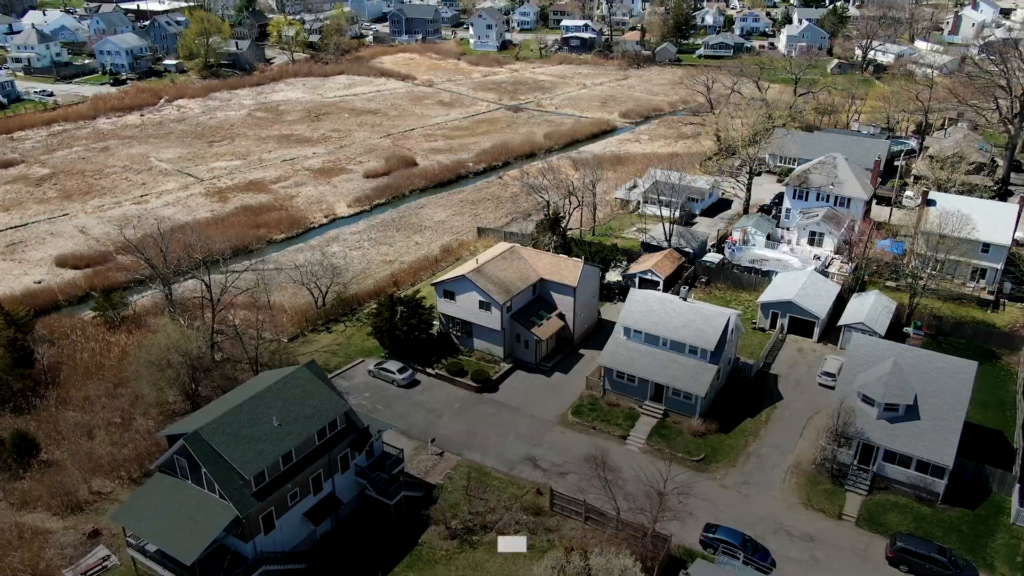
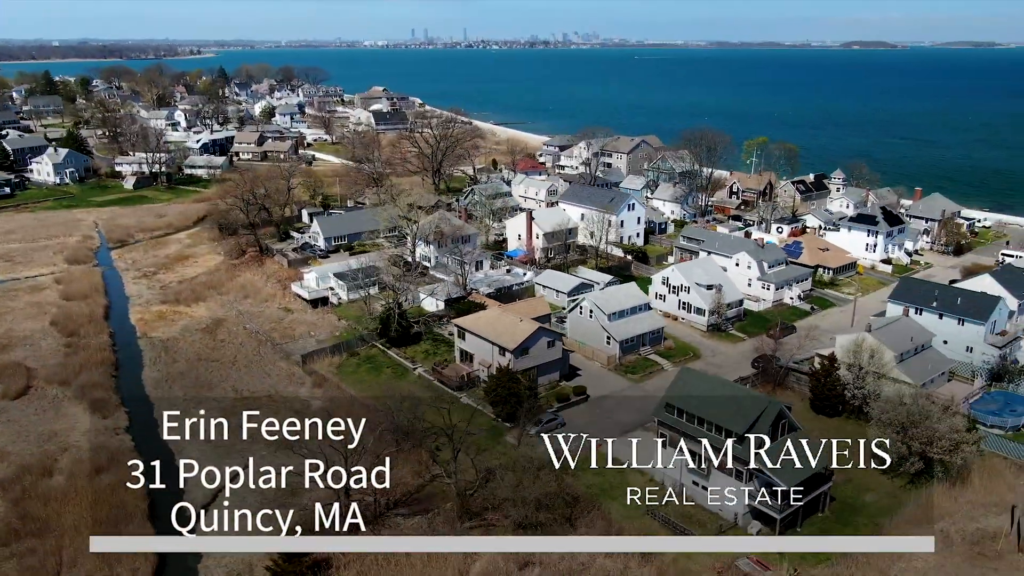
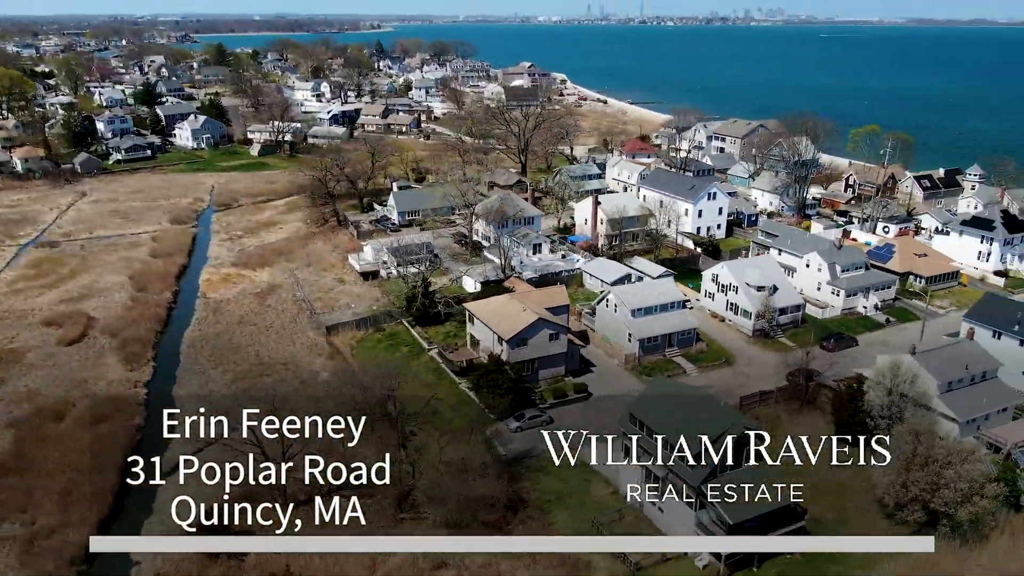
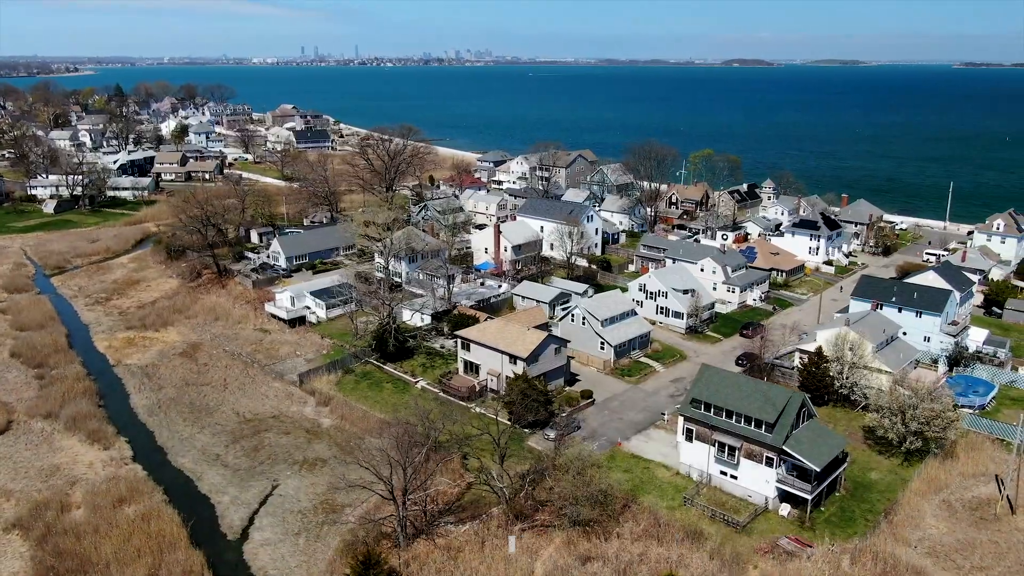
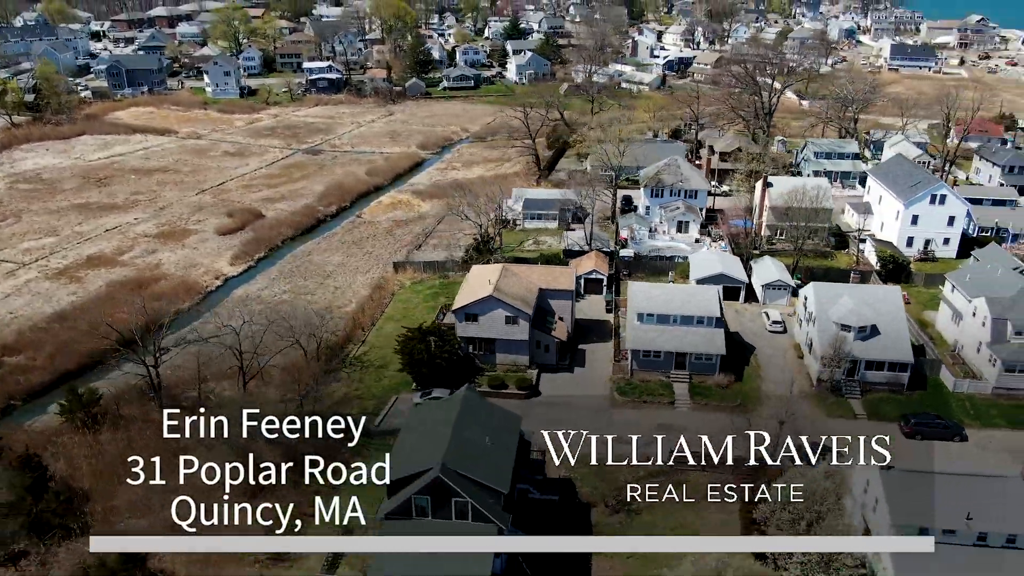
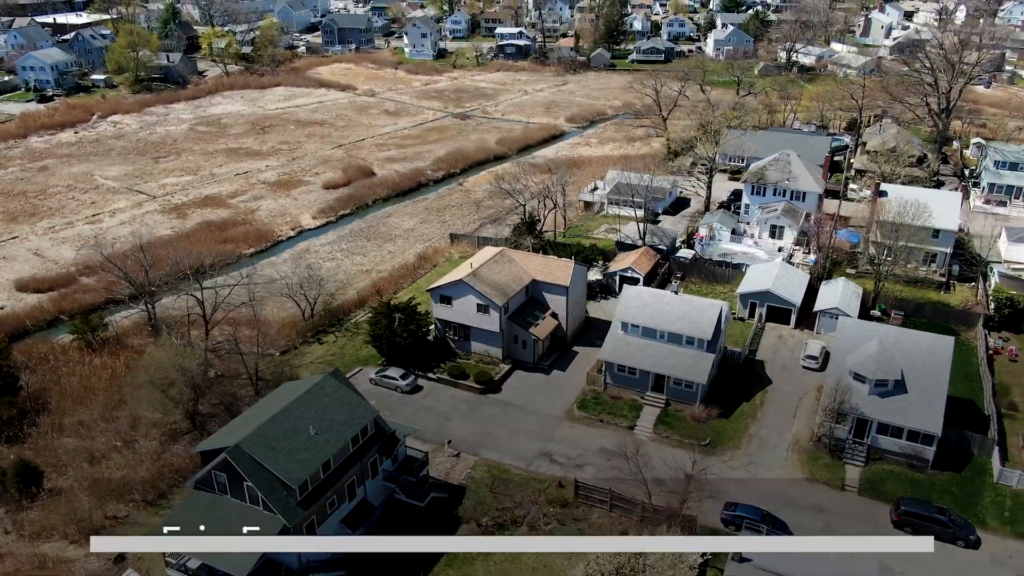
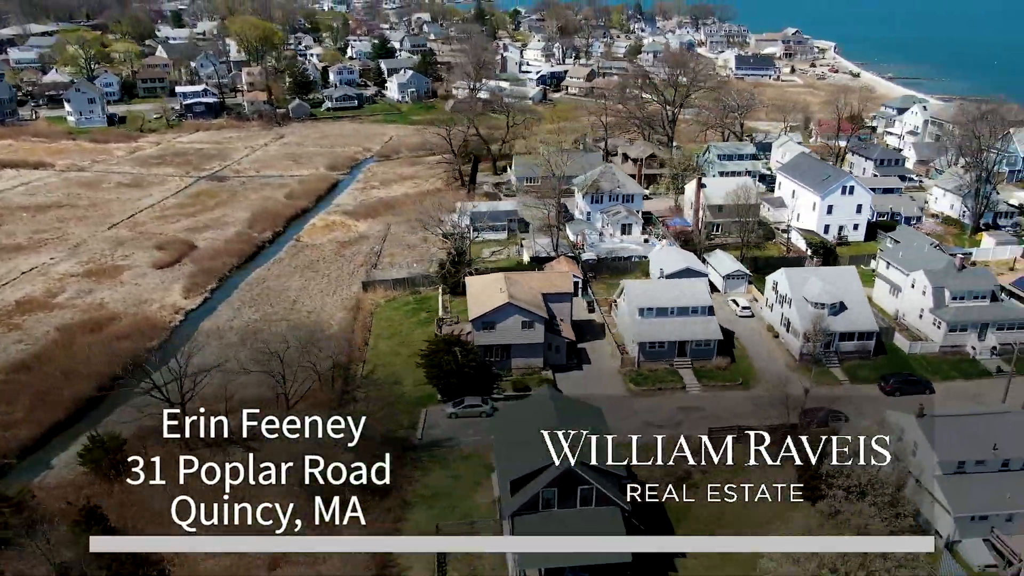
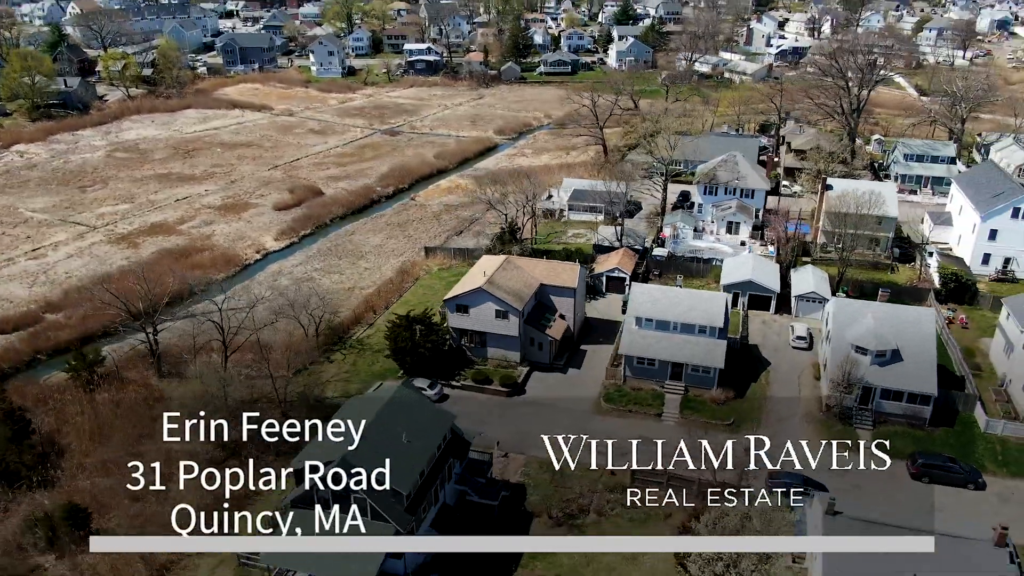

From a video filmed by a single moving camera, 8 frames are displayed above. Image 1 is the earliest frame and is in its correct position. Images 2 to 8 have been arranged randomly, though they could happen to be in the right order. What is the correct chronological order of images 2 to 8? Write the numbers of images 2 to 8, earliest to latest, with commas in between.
6, 8, 5, 7, 3, 2, 4
